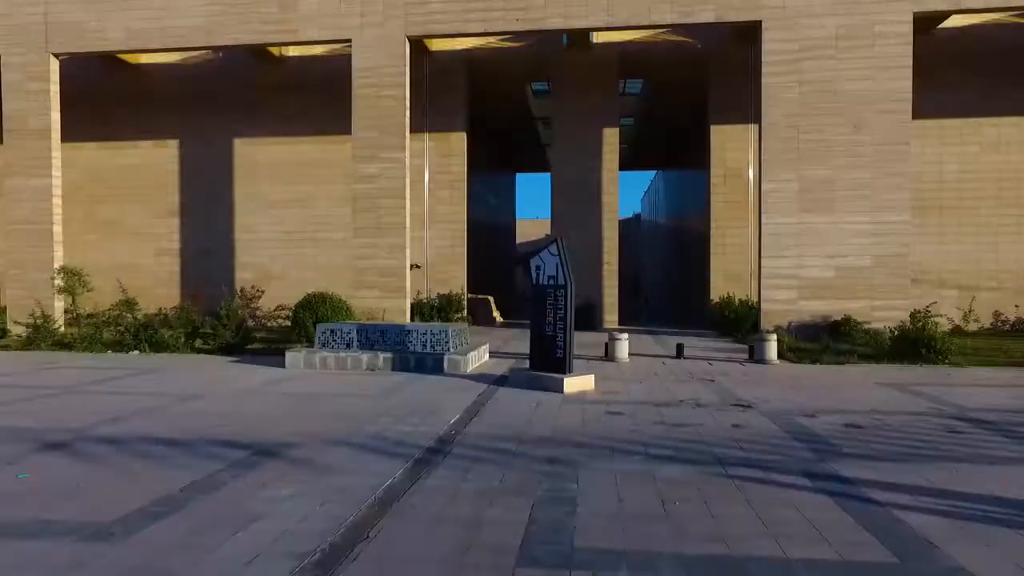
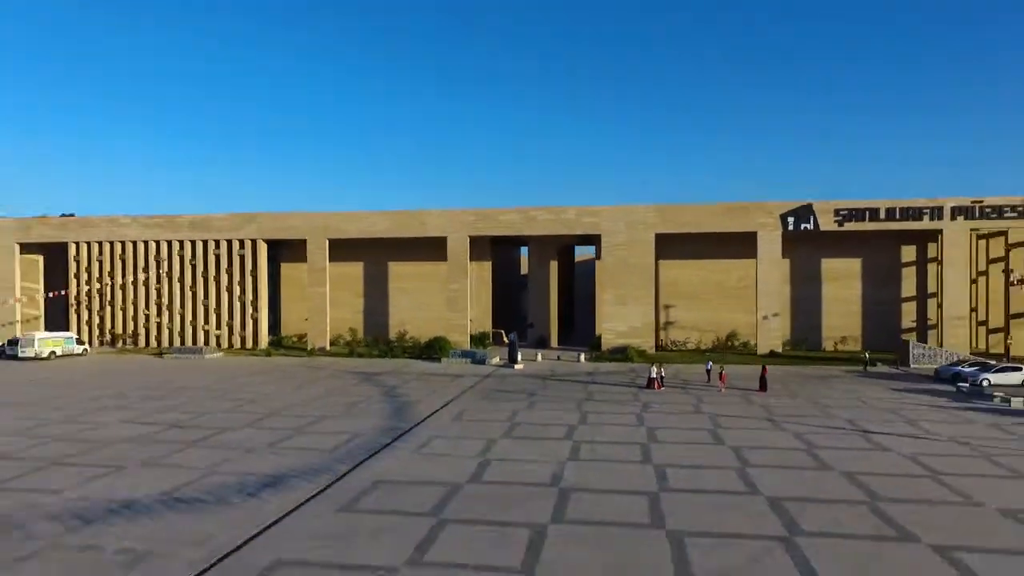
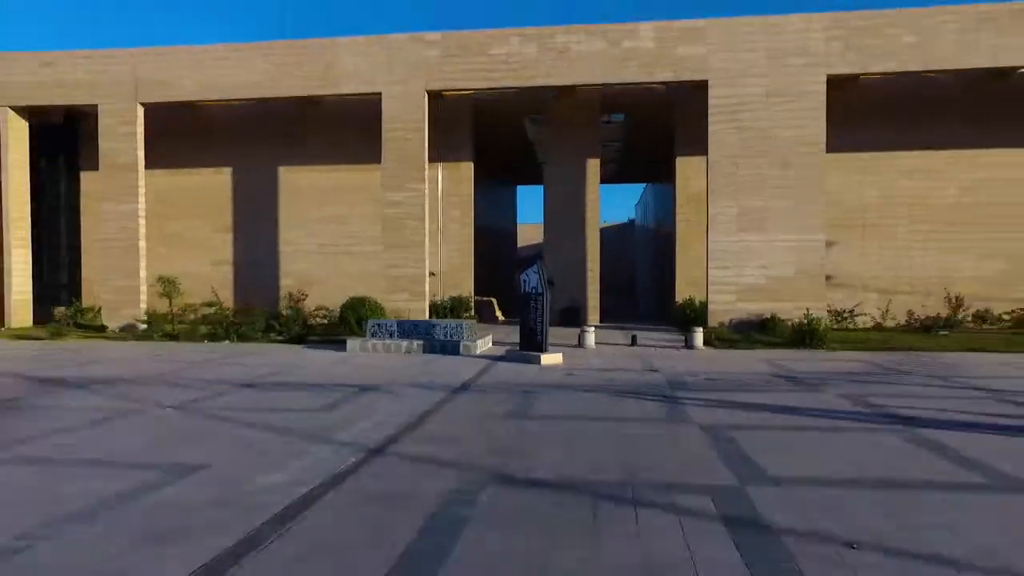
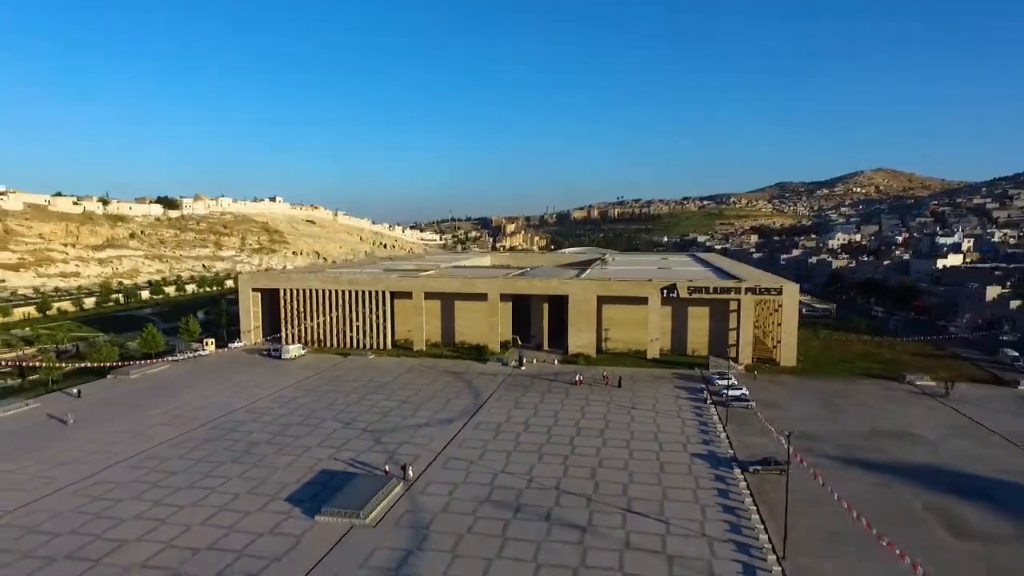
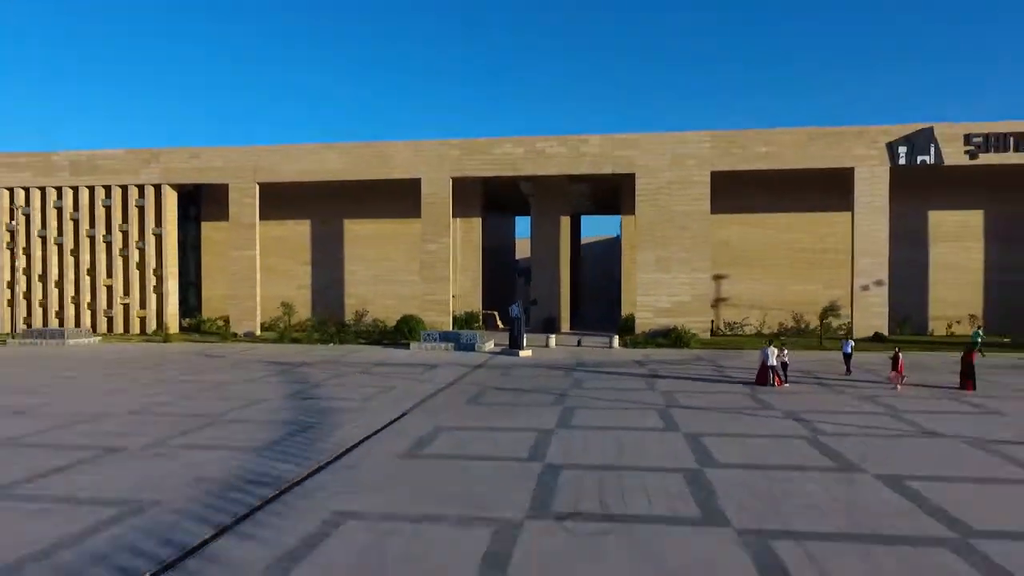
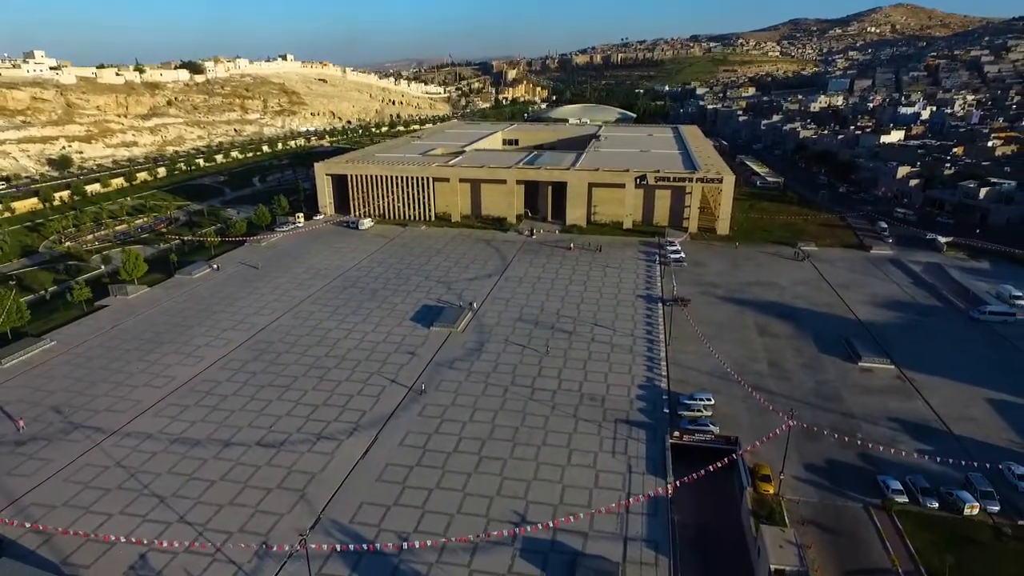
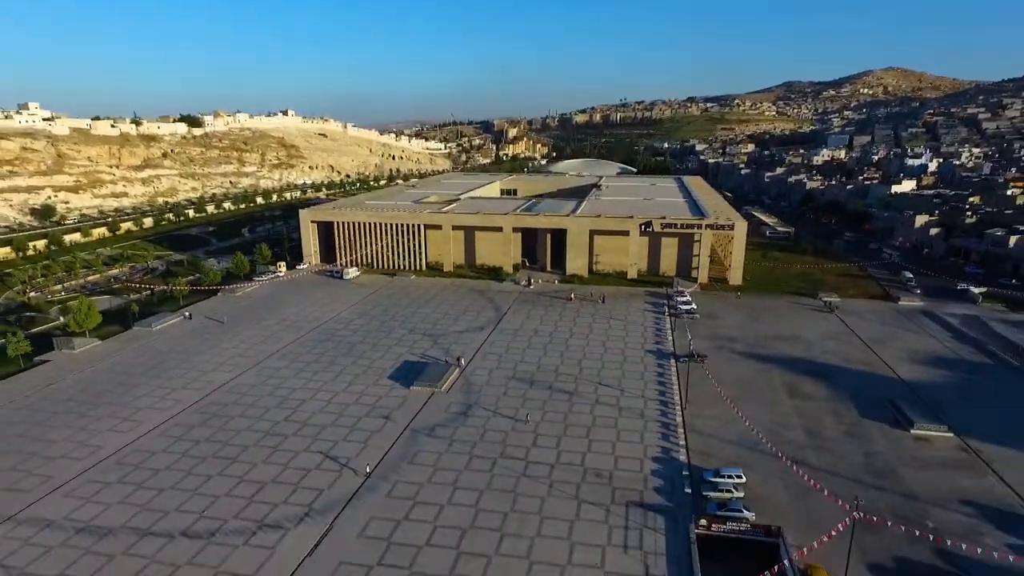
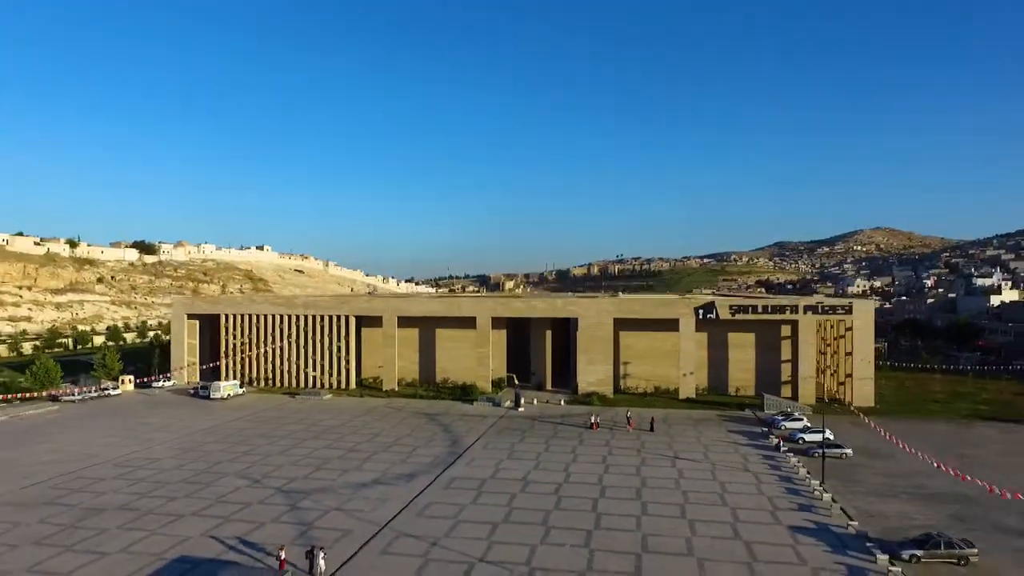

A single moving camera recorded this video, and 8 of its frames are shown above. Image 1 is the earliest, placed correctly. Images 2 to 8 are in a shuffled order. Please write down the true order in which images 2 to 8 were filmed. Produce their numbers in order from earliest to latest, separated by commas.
3, 5, 2, 8, 4, 7, 6
